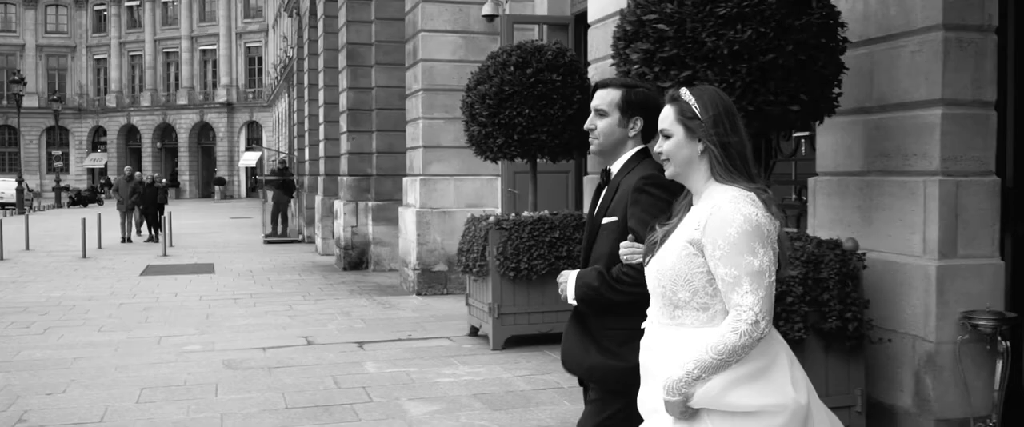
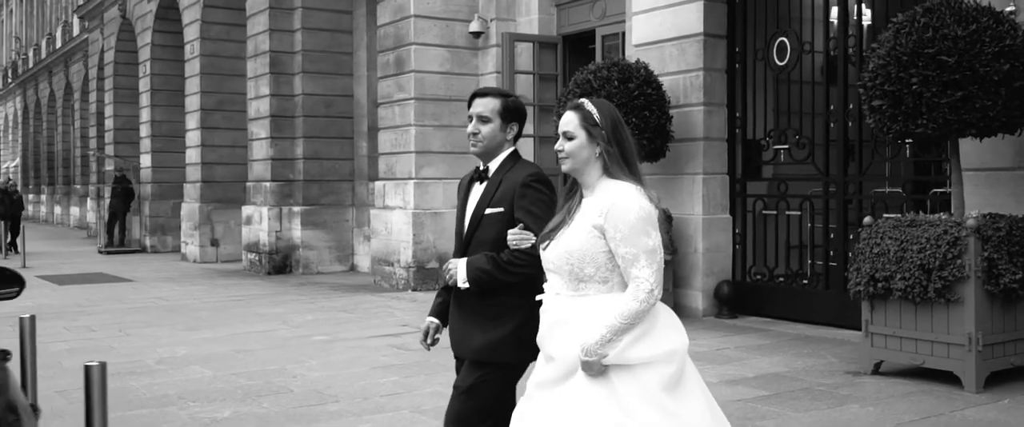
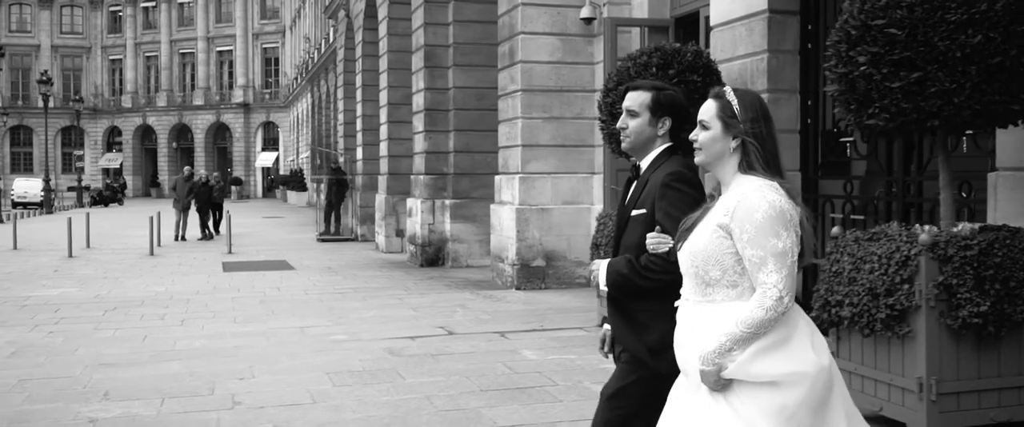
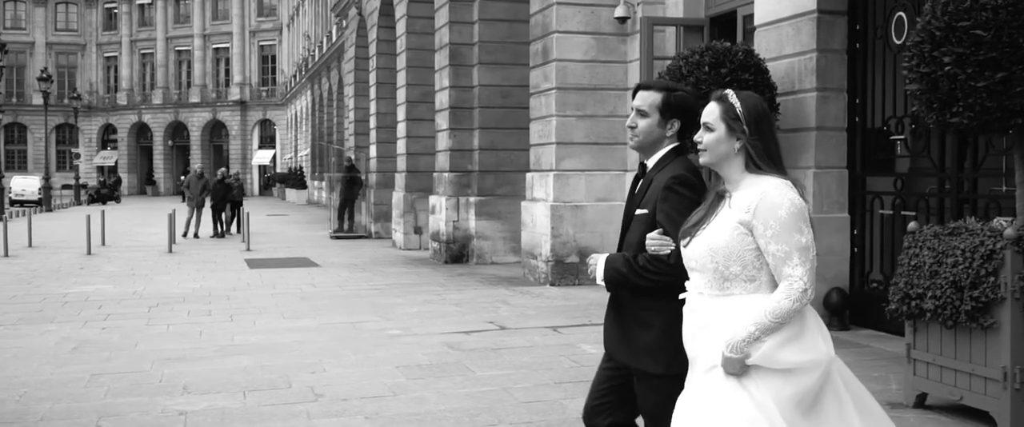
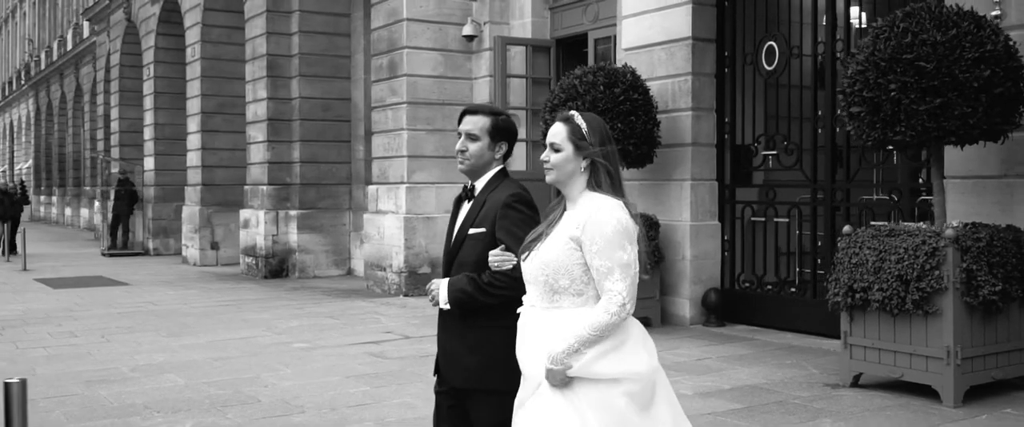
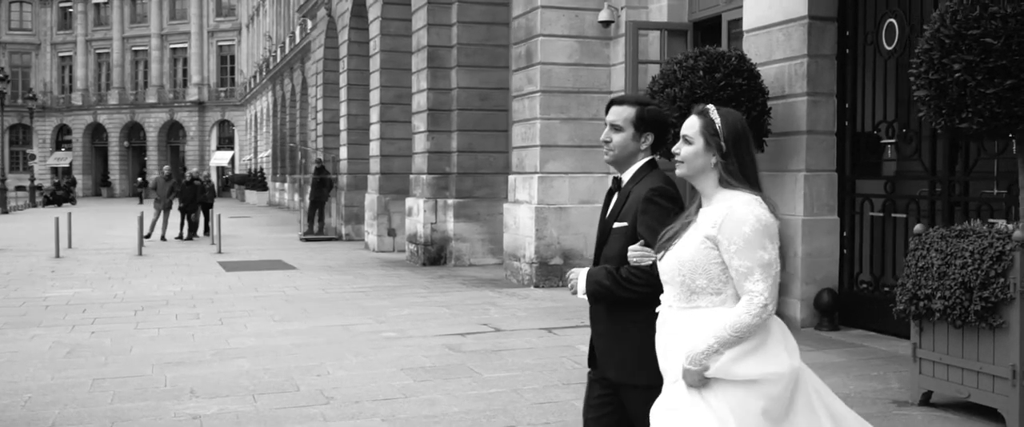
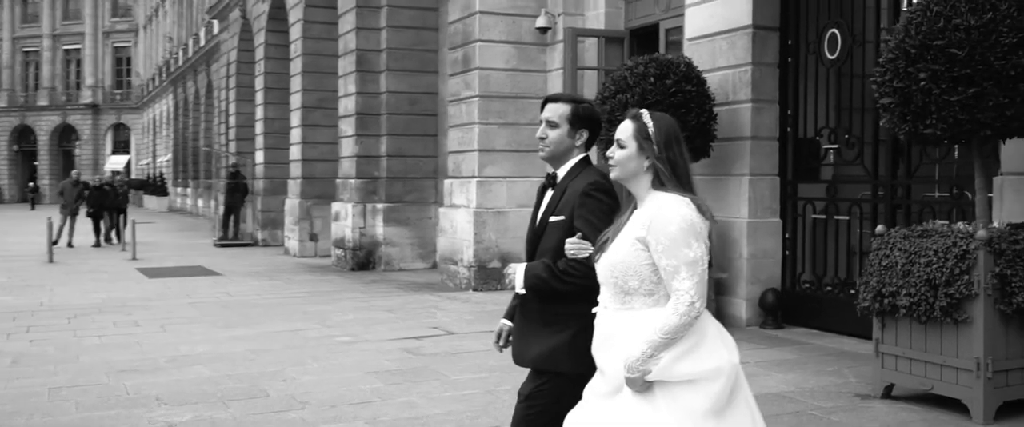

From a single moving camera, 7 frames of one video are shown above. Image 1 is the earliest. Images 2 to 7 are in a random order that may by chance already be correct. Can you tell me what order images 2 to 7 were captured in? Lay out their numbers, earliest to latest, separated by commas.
3, 4, 6, 7, 5, 2
